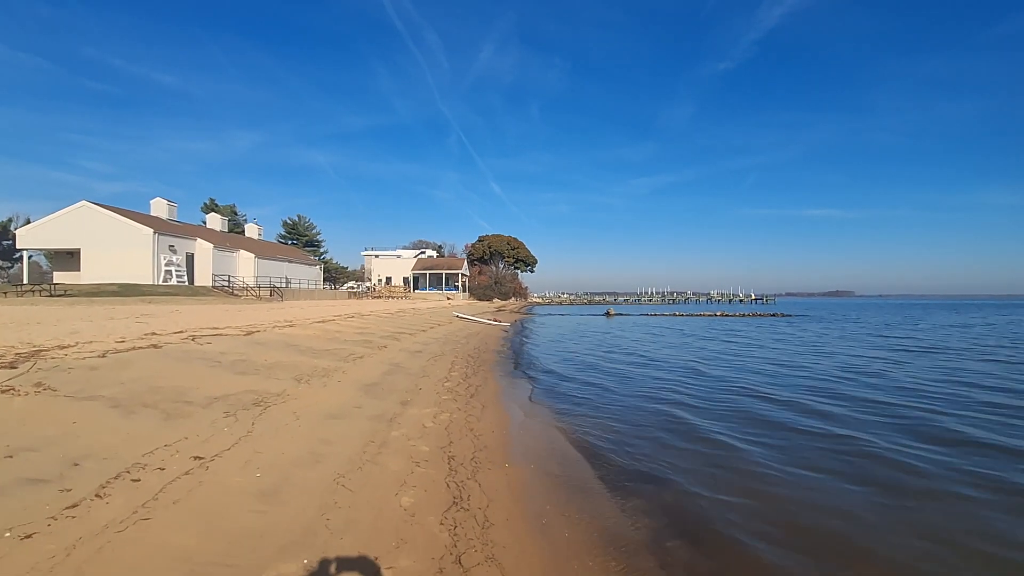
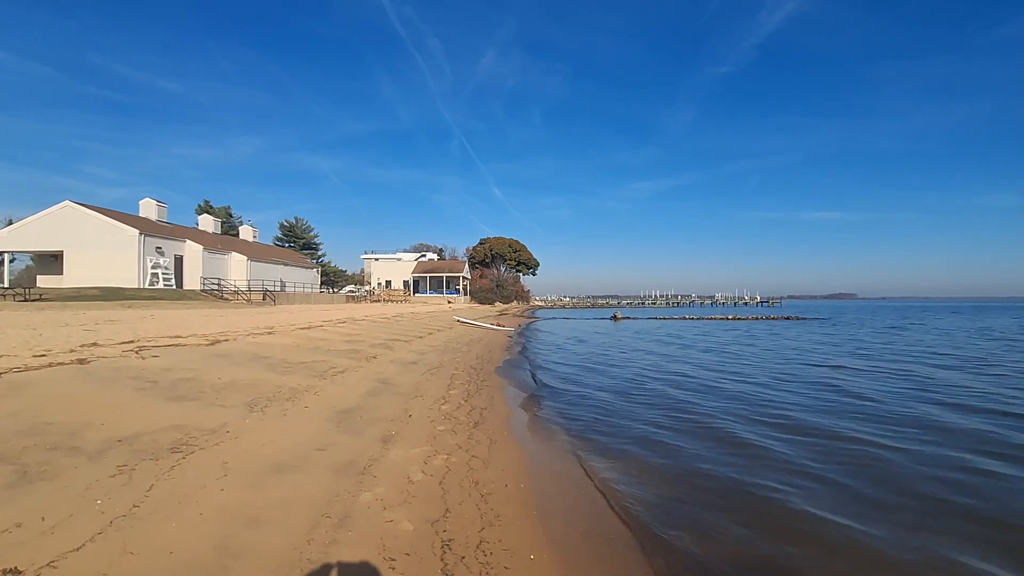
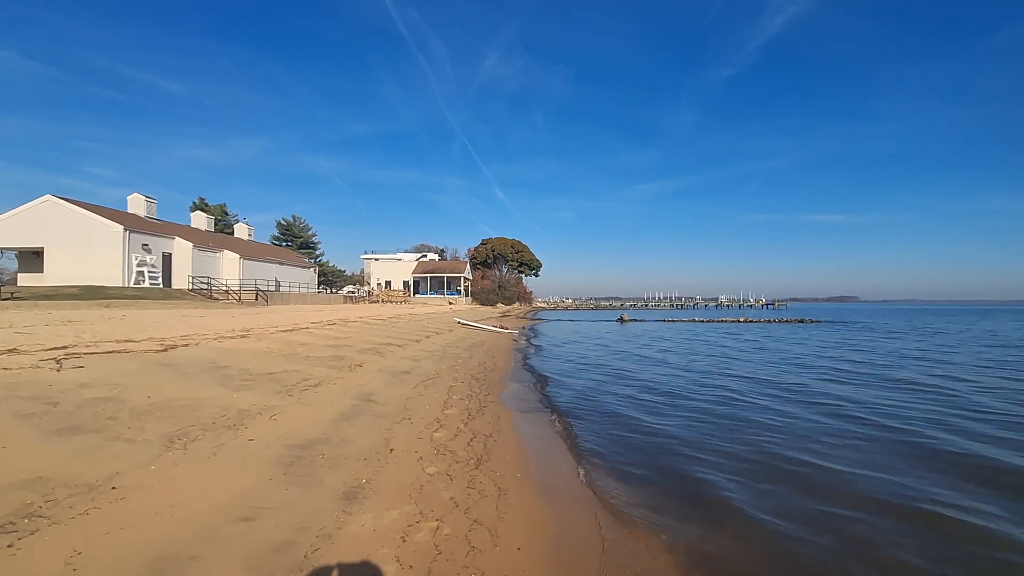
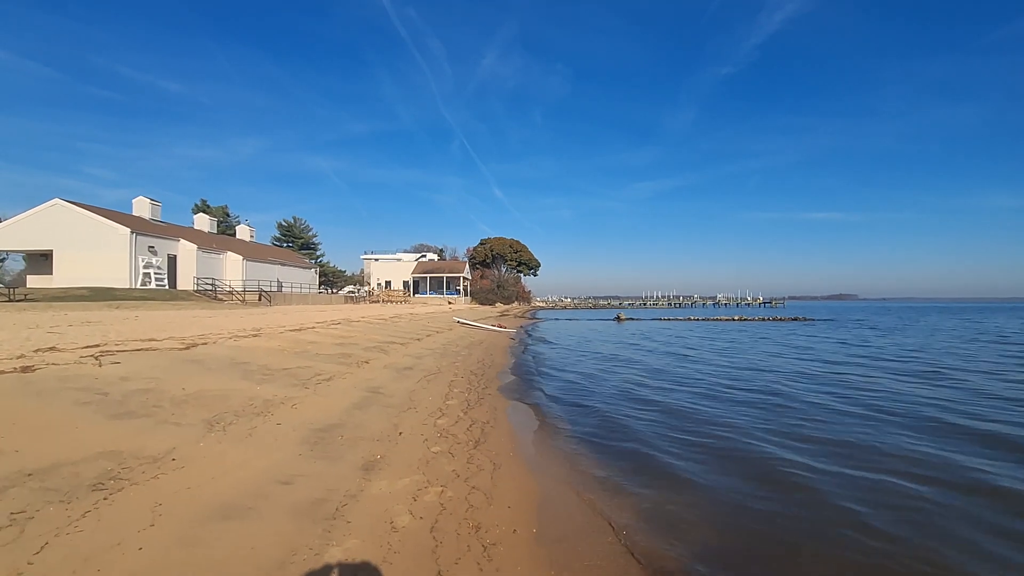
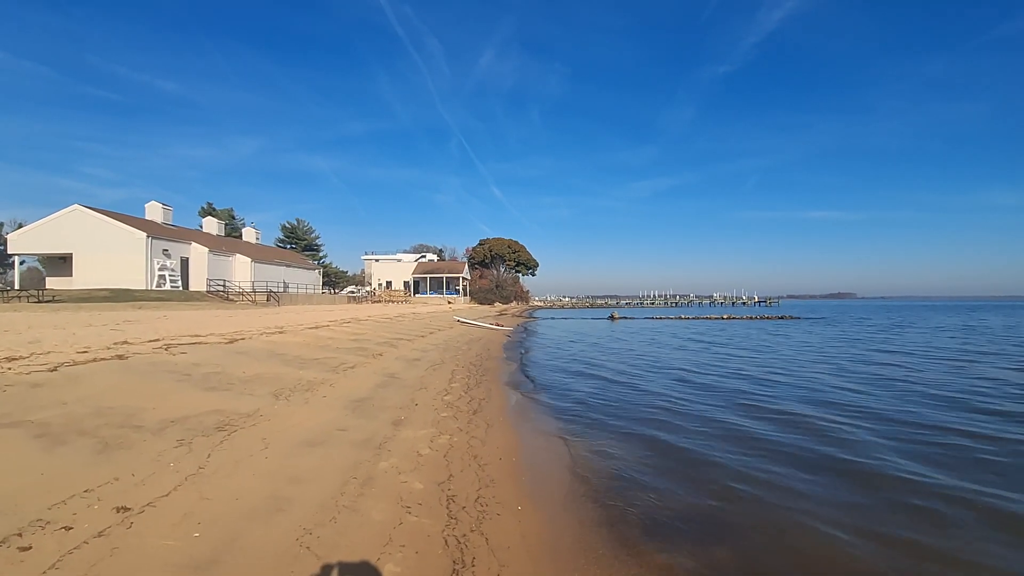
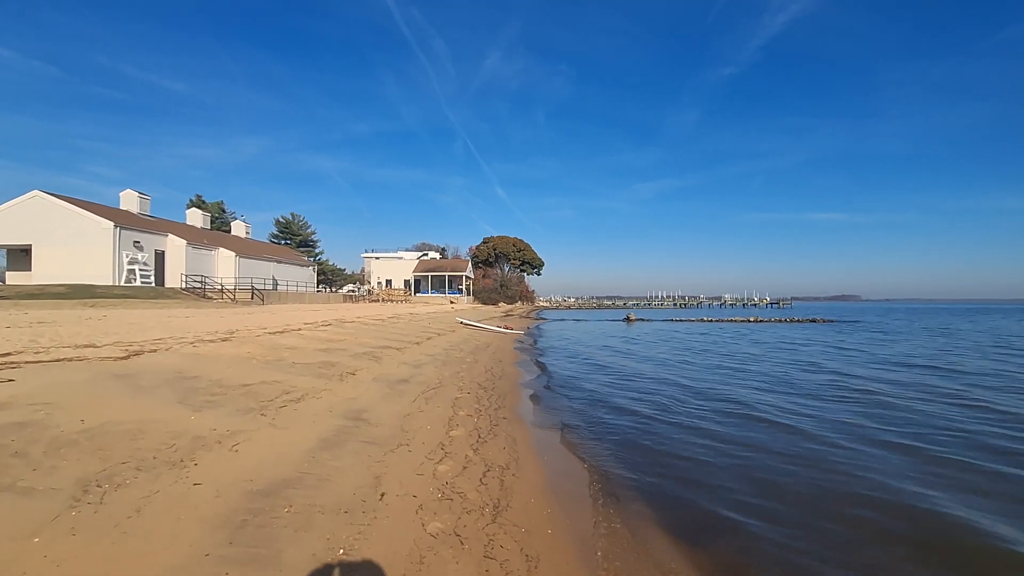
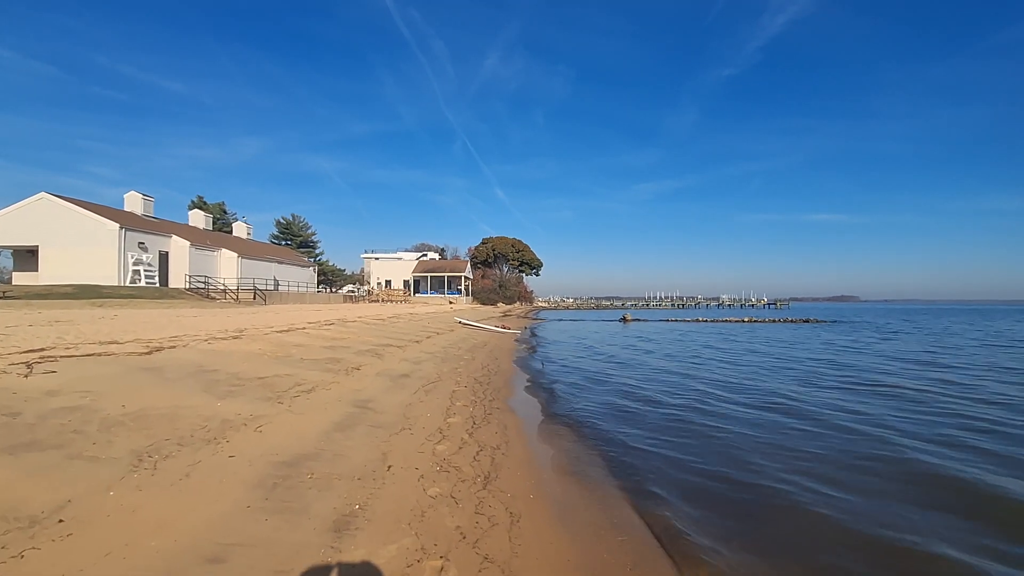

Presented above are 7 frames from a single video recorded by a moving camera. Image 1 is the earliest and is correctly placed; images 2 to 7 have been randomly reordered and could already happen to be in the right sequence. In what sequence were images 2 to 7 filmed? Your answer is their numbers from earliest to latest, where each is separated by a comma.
5, 2, 4, 3, 7, 6
